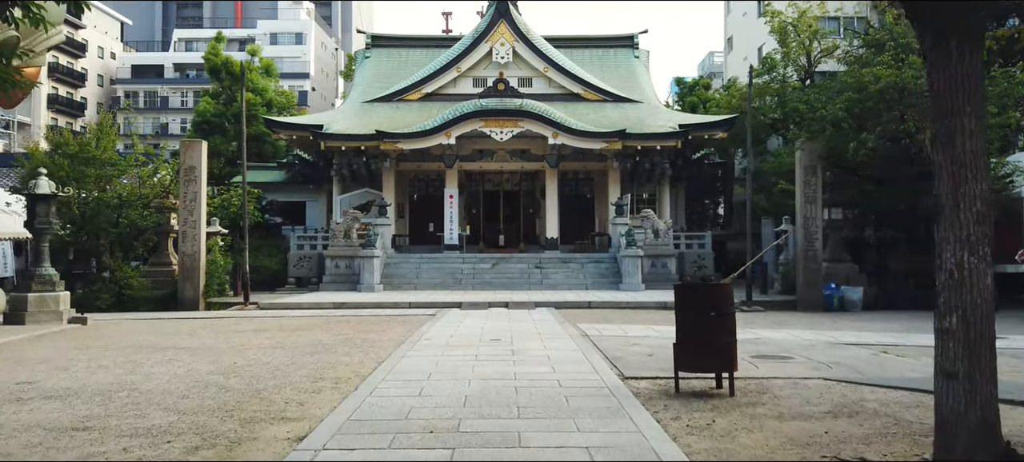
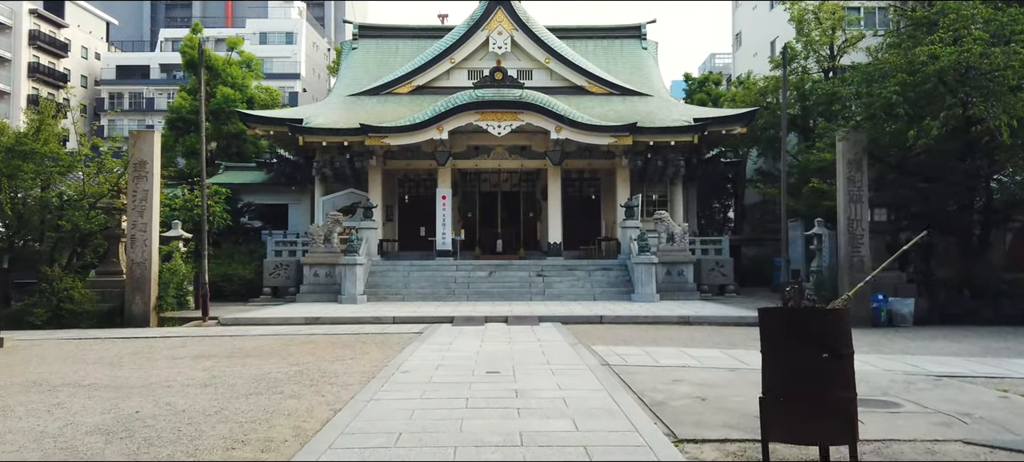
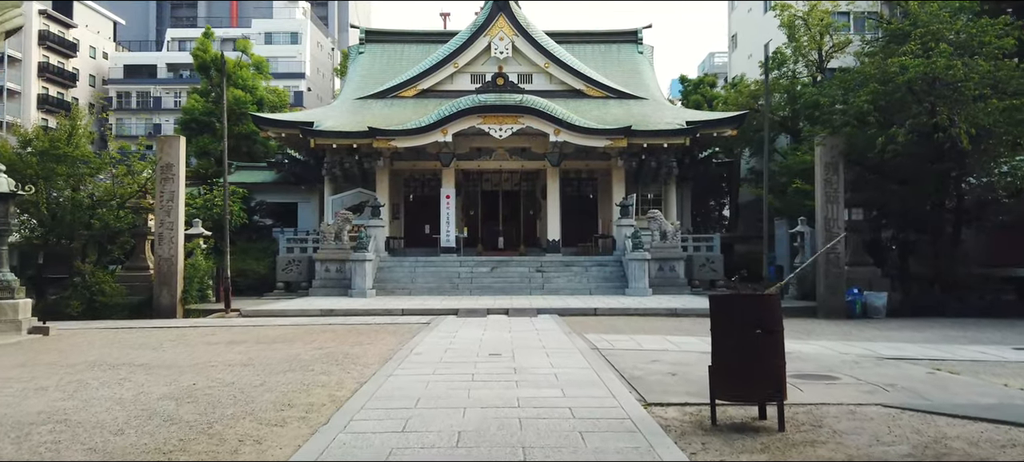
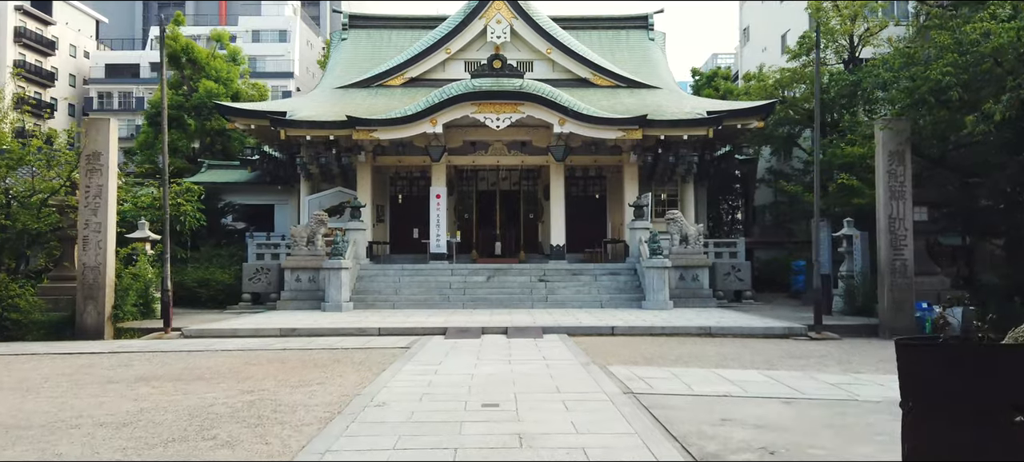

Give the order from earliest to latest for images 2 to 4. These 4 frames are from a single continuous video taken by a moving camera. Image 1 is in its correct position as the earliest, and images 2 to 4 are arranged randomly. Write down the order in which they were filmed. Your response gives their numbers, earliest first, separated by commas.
3, 2, 4
